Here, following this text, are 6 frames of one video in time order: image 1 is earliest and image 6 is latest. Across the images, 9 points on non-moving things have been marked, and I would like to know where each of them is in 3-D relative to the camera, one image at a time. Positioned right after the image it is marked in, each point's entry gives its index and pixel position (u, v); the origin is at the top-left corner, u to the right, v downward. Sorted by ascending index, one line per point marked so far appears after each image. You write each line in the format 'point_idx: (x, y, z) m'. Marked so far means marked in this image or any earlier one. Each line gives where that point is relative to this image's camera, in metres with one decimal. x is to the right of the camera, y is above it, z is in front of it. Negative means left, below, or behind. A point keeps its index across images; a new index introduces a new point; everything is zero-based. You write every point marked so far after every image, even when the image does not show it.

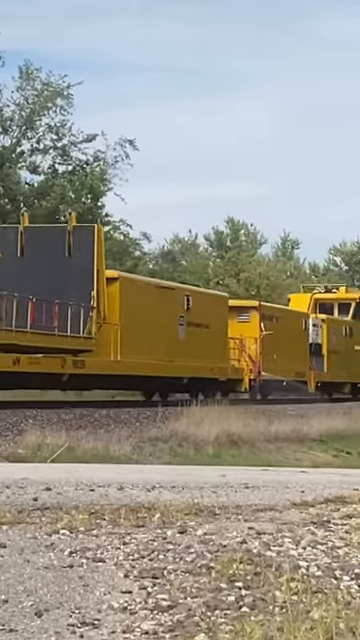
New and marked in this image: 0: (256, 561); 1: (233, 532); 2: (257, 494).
0: (+0.7, -2.3, +12.9) m
1: (+0.6, -2.3, +13.9) m
2: (+0.9, -2.1, +15.5) m
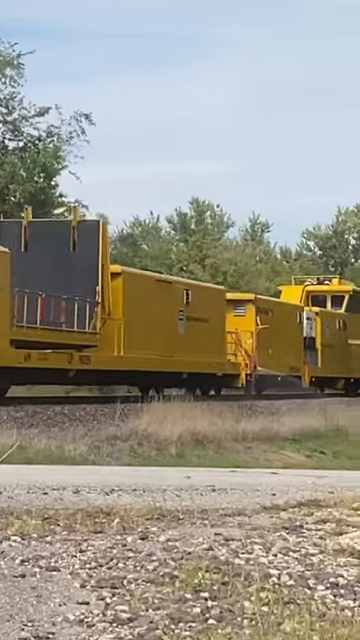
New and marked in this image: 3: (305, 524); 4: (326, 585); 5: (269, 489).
0: (+0.4, -2.2, +11.9) m
1: (+0.2, -2.2, +12.9) m
2: (+0.5, -2.0, +14.4) m
3: (+1.3, -2.1, +13.1) m
4: (+1.3, -2.3, +11.5) m
5: (+1.0, -2.0, +15.0) m
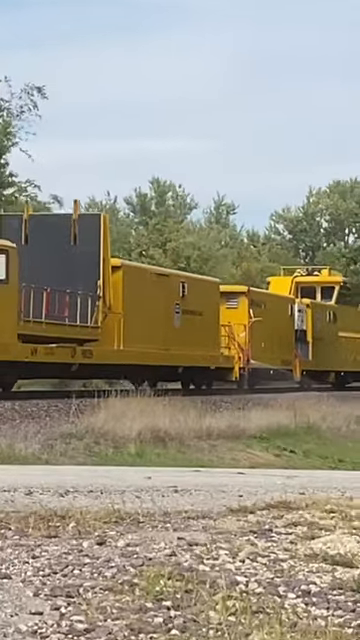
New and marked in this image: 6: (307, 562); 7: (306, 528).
0: (+0.1, -2.2, +11.0) m
1: (-0.2, -2.1, +12.0) m
2: (+0.1, -1.9, +13.6) m
3: (+0.9, -2.0, +12.3) m
4: (+1.0, -2.2, +10.7) m
5: (+0.6, -1.9, +14.1) m
6: (+1.1, -2.1, +11.4) m
7: (+1.2, -2.0, +12.2) m
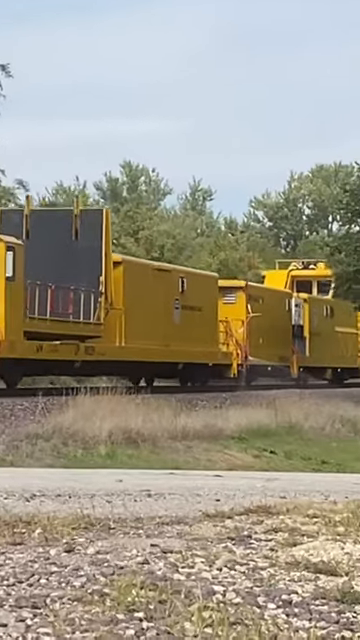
0: (-0.2, -2.1, +10.3) m
1: (-0.4, -2.0, +11.2) m
2: (-0.2, -1.8, +12.8) m
3: (+0.7, -1.9, +11.6) m
4: (+0.8, -2.1, +9.9) m
5: (+0.3, -1.8, +13.4) m
6: (+0.9, -2.0, +10.6) m
7: (+0.9, -1.9, +11.5) m
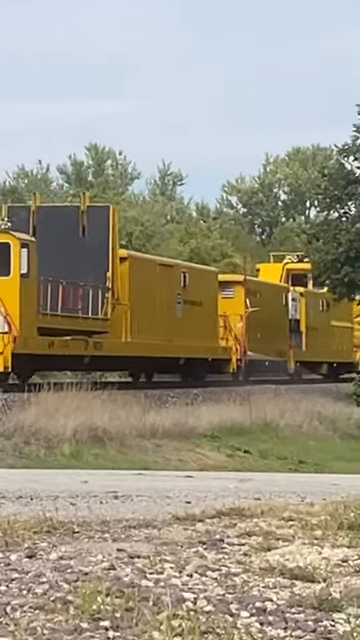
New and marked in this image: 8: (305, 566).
0: (-0.4, -2.0, +9.6) m
1: (-0.7, -1.9, +10.6) m
2: (-0.5, -1.7, +12.2) m
3: (+0.4, -1.8, +11.0) m
4: (+0.5, -2.1, +9.3) m
5: (0.0, -1.7, +12.7) m
6: (+0.6, -2.0, +10.0) m
7: (+0.7, -1.8, +10.9) m
8: (+1.0, -1.9, +10.1) m
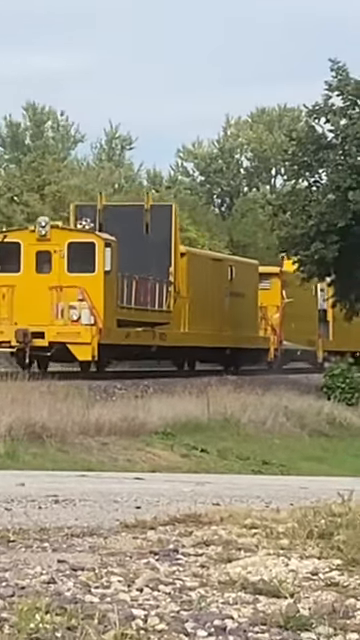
0: (-0.7, -1.9, +8.4) m
1: (-1.0, -1.8, +9.4) m
2: (-0.9, -1.6, +11.0) m
3: (0.0, -1.7, +9.8) m
4: (+0.2, -2.0, +8.2) m
5: (-0.4, -1.6, +11.6) m
6: (+0.3, -1.9, +8.9) m
7: (+0.3, -1.7, +9.7) m
8: (+0.6, -1.8, +9.0) m
